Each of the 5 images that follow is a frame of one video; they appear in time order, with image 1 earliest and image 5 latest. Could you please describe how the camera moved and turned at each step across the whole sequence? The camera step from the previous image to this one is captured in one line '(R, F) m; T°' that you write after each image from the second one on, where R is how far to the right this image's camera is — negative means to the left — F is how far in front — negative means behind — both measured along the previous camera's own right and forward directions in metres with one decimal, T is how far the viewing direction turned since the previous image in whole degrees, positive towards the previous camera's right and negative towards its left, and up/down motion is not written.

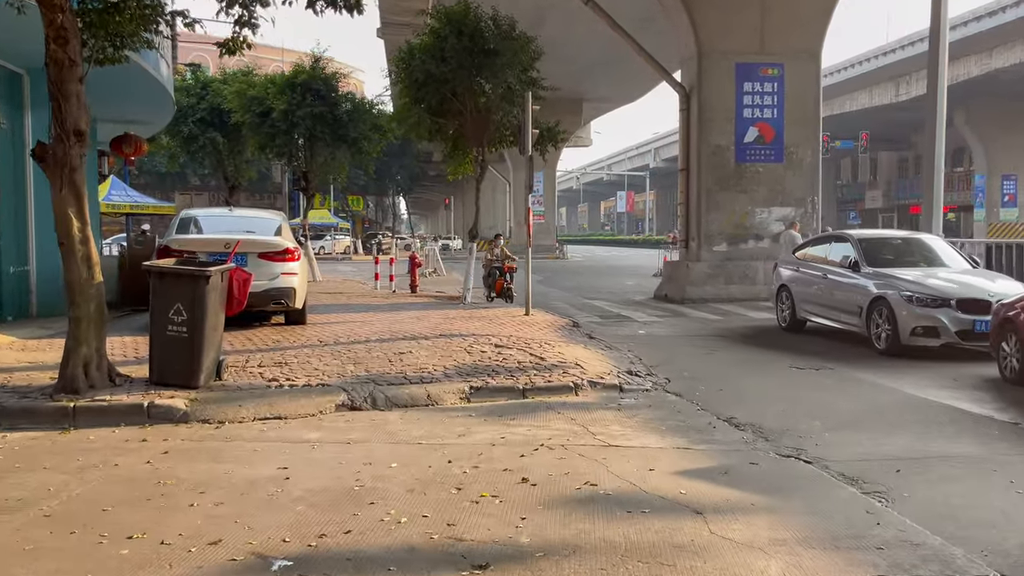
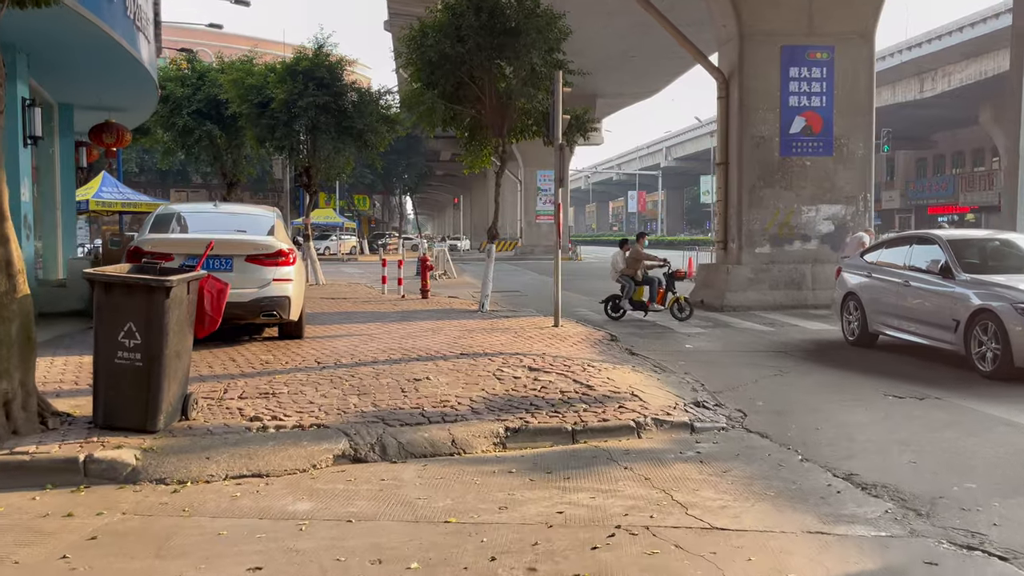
(-0.3, +1.6) m; 0°
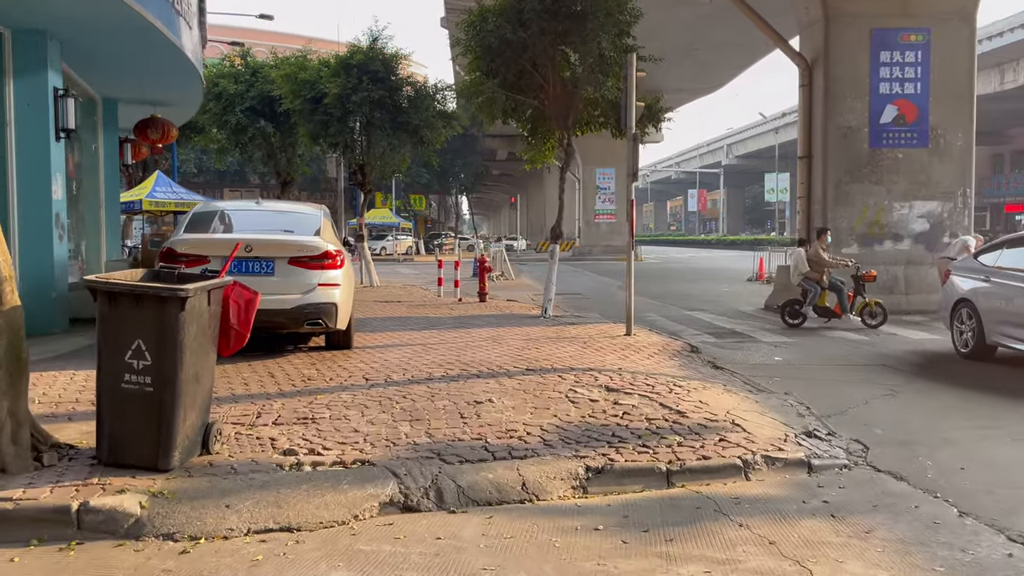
(-0.1, +1.0) m; -3°
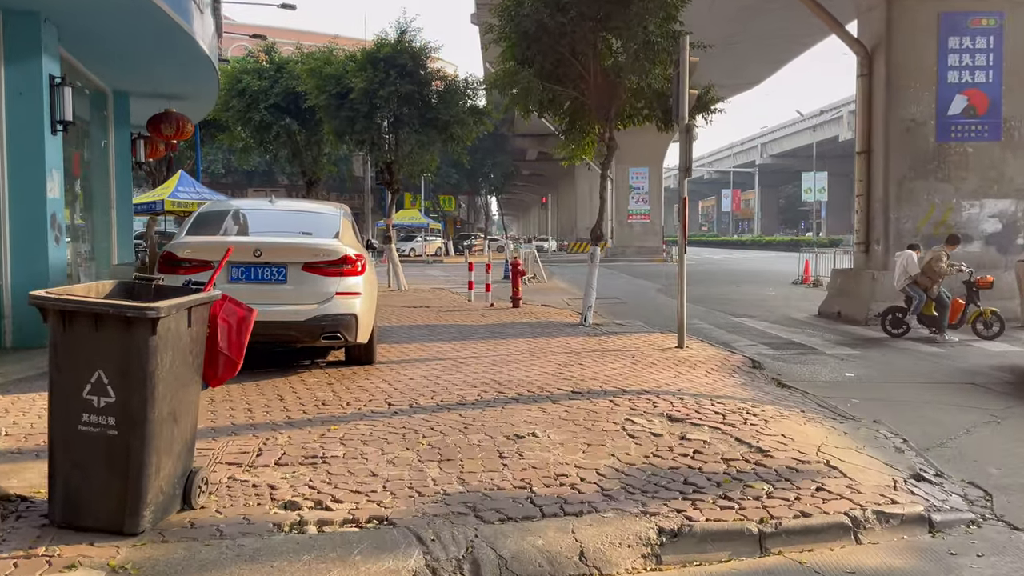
(-0.1, +1.0) m; -2°
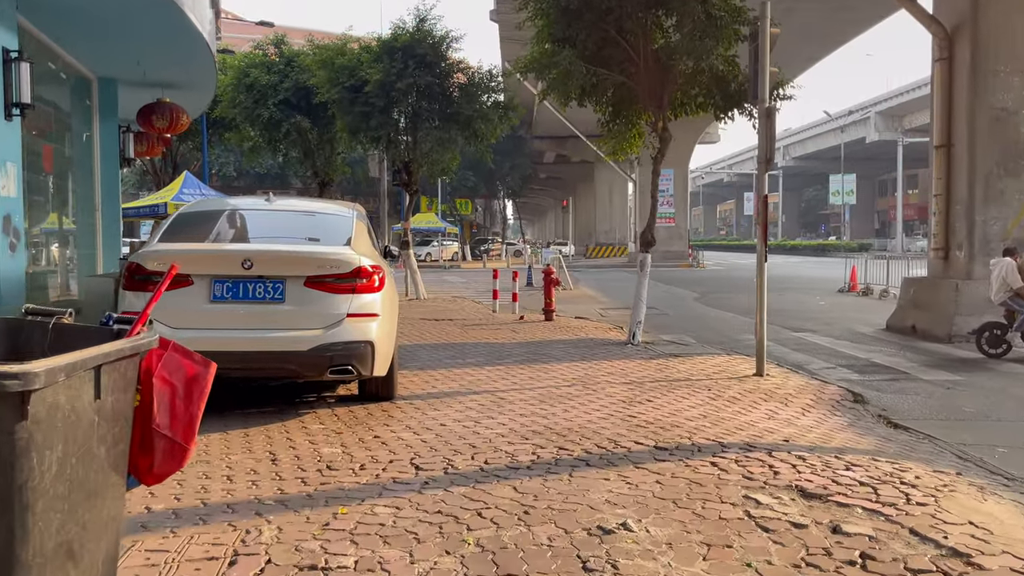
(-0.3, +1.5) m; -1°
